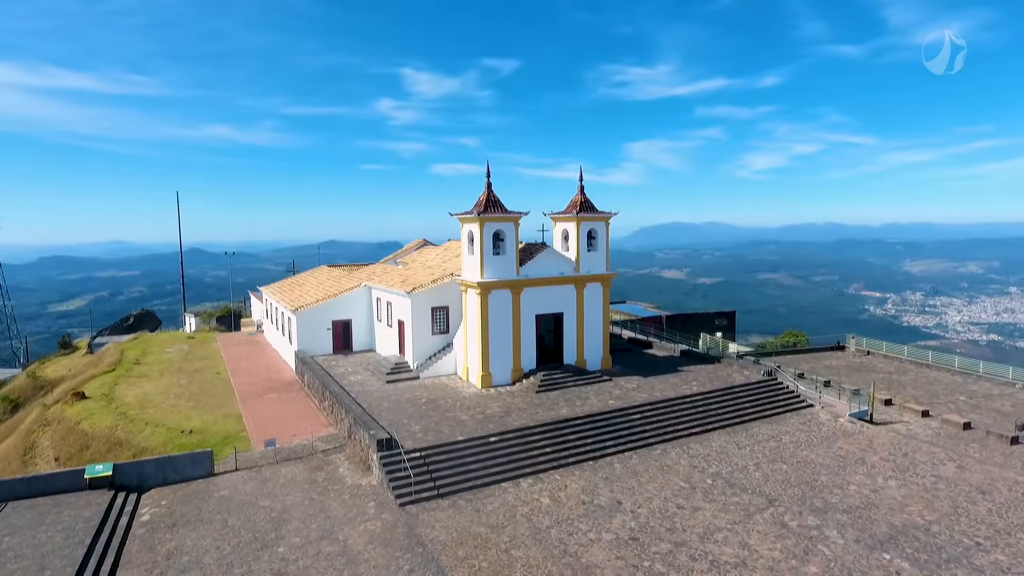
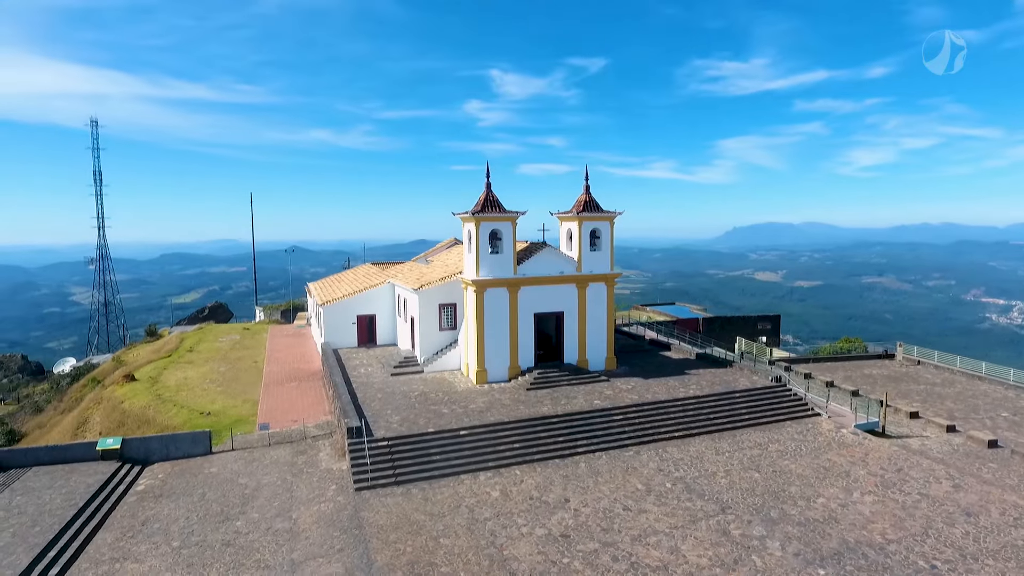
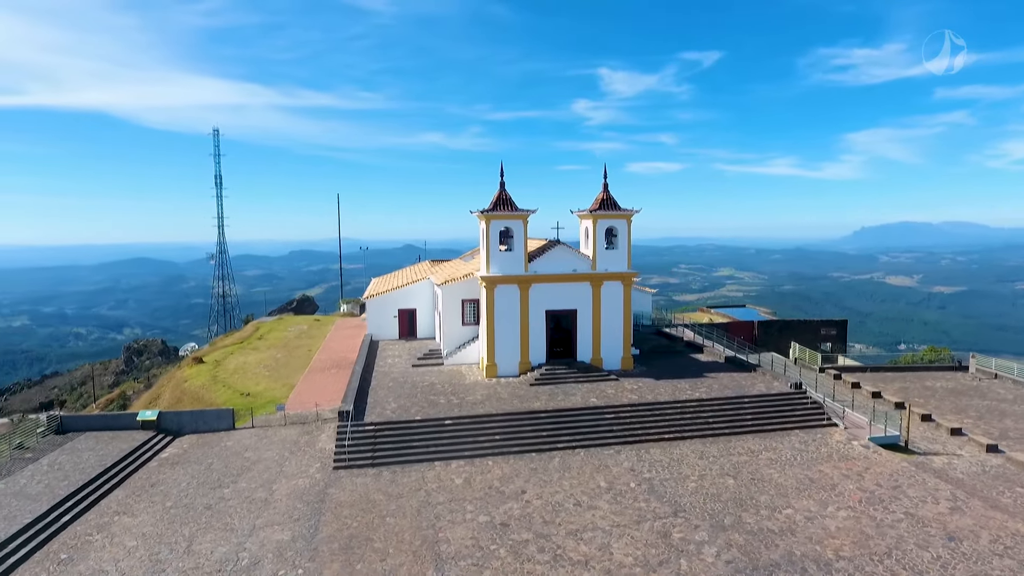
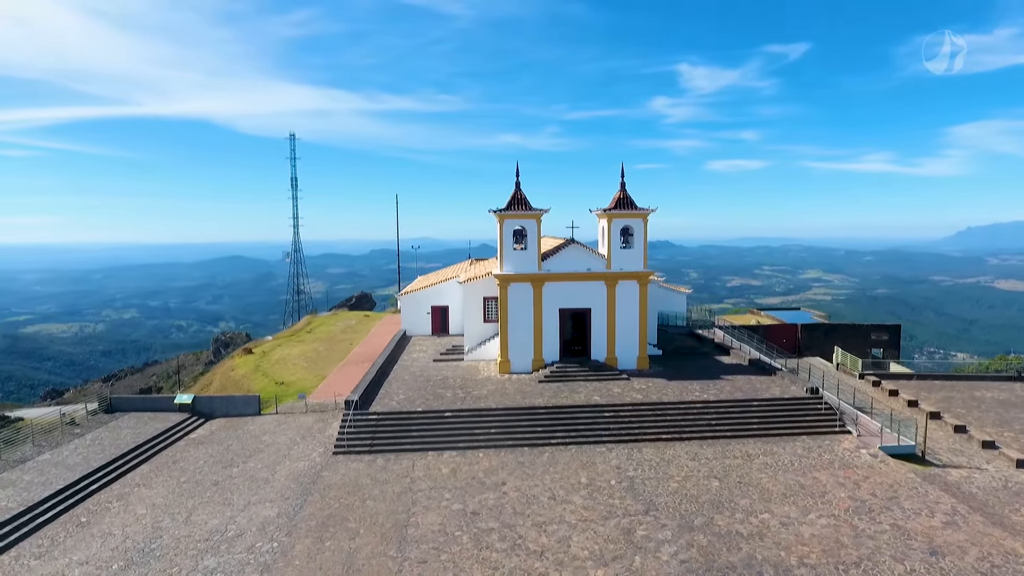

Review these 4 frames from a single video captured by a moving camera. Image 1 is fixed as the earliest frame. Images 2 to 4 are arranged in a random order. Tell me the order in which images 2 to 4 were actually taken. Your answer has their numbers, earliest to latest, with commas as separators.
2, 3, 4
